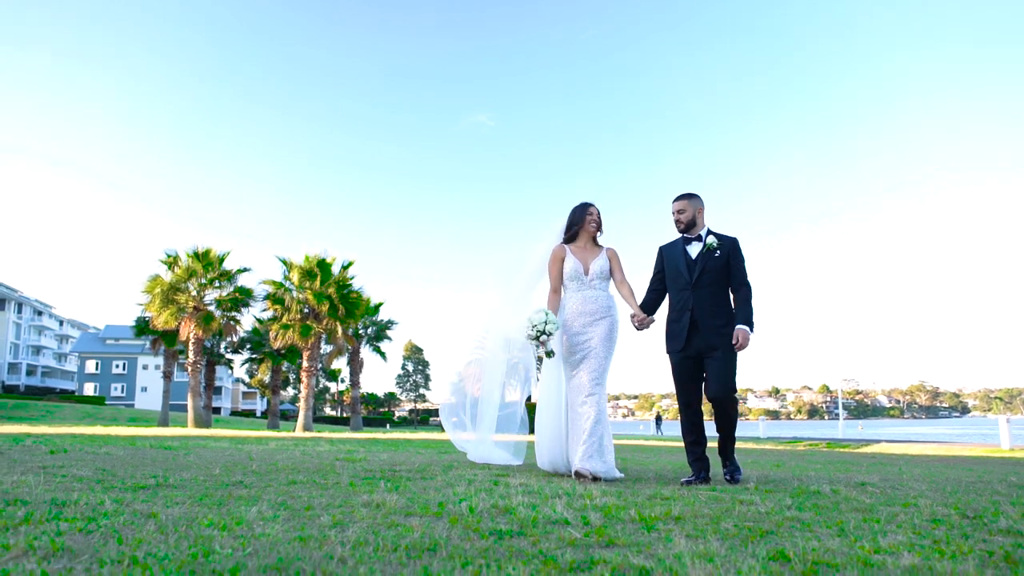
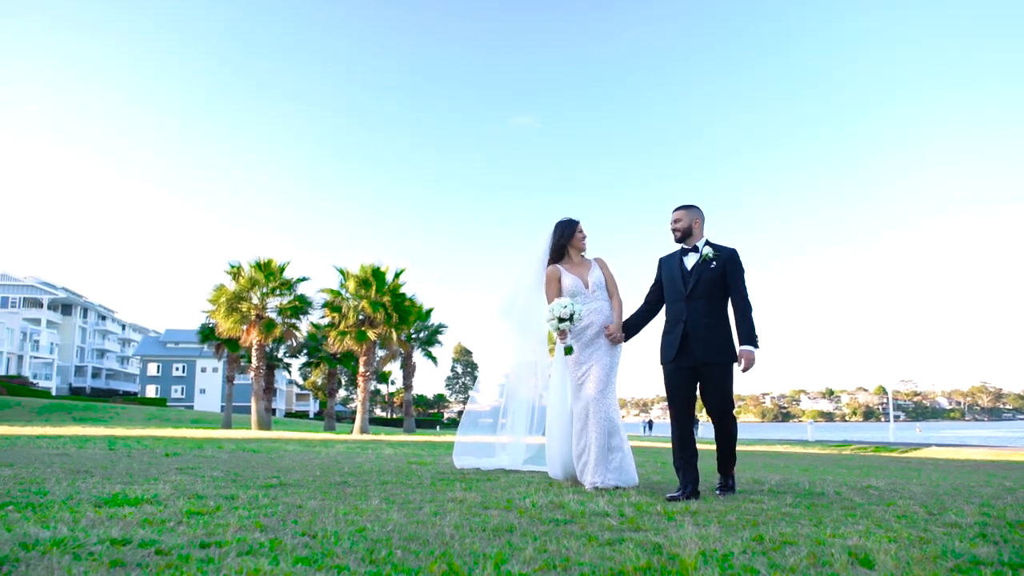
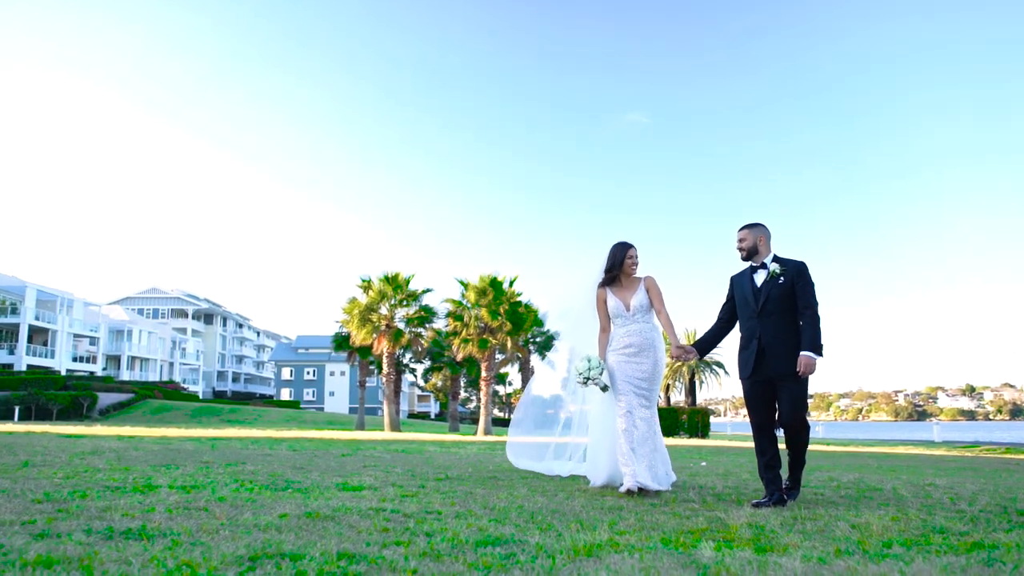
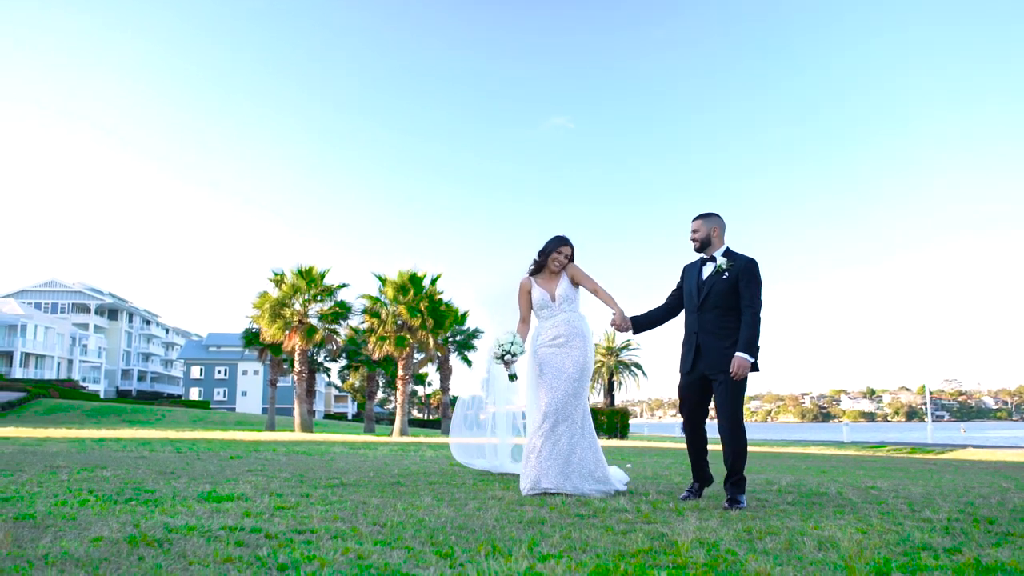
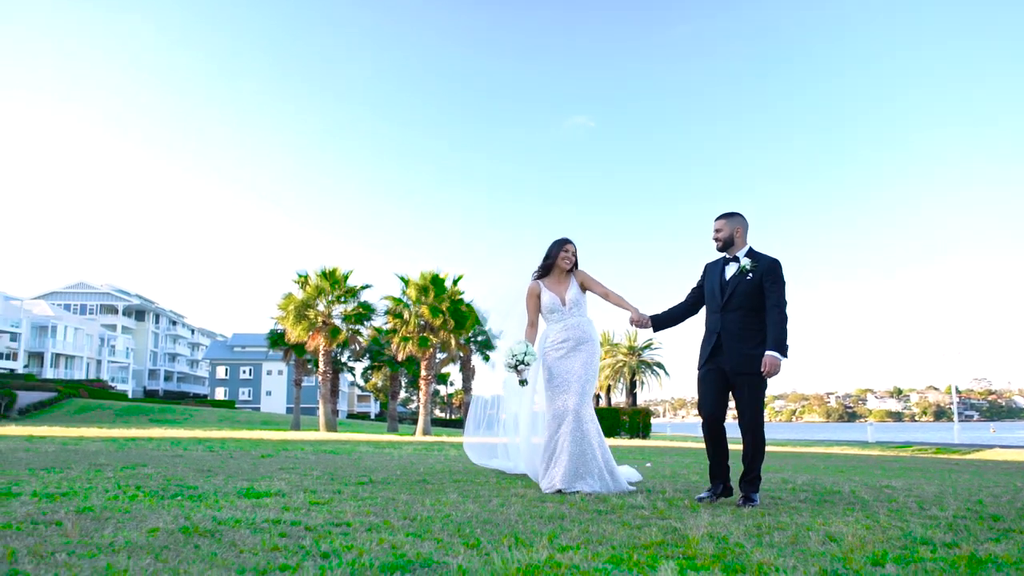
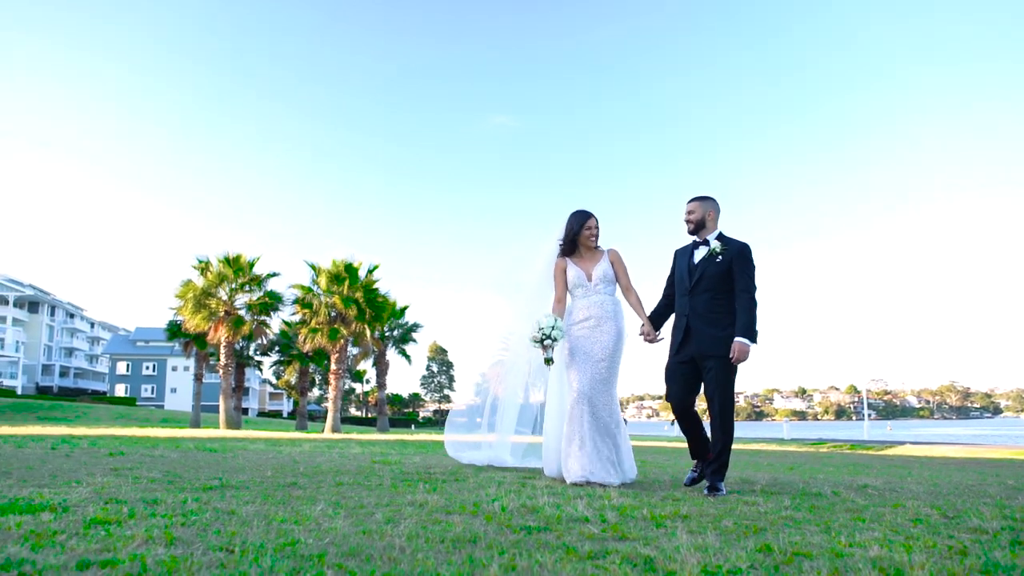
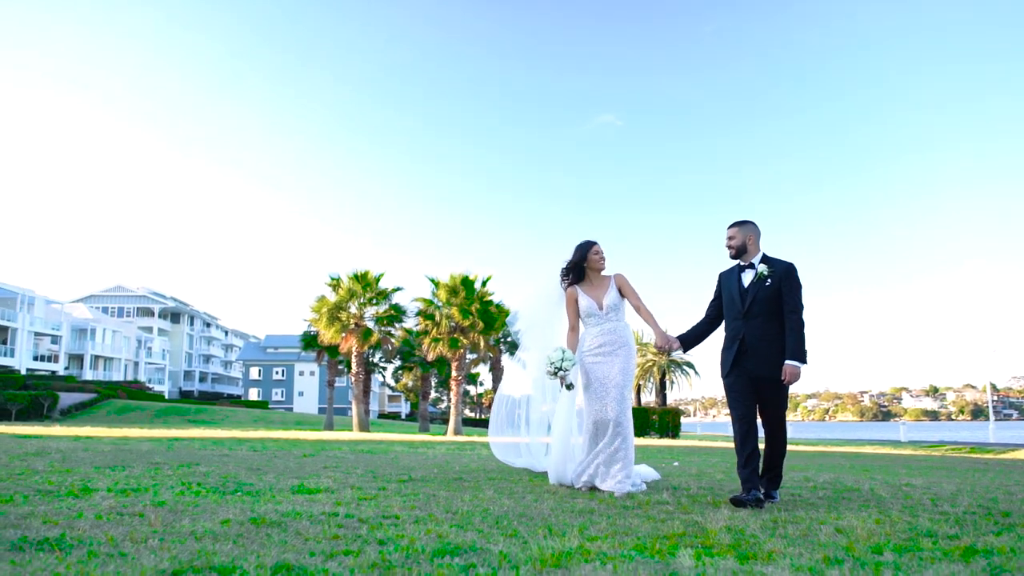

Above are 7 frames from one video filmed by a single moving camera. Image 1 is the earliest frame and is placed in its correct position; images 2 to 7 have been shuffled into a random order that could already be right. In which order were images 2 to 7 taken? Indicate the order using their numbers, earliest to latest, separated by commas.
6, 2, 4, 5, 7, 3
